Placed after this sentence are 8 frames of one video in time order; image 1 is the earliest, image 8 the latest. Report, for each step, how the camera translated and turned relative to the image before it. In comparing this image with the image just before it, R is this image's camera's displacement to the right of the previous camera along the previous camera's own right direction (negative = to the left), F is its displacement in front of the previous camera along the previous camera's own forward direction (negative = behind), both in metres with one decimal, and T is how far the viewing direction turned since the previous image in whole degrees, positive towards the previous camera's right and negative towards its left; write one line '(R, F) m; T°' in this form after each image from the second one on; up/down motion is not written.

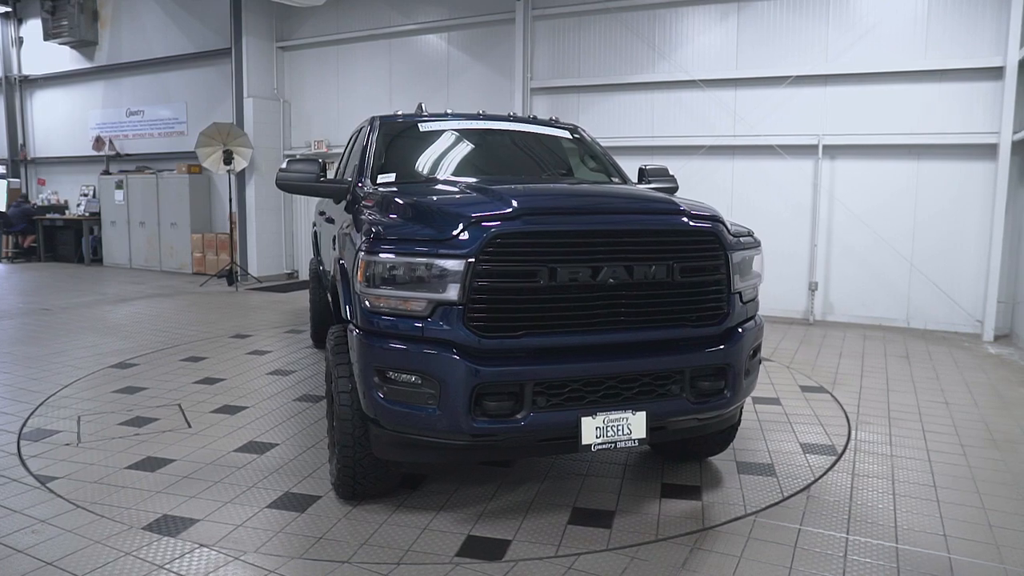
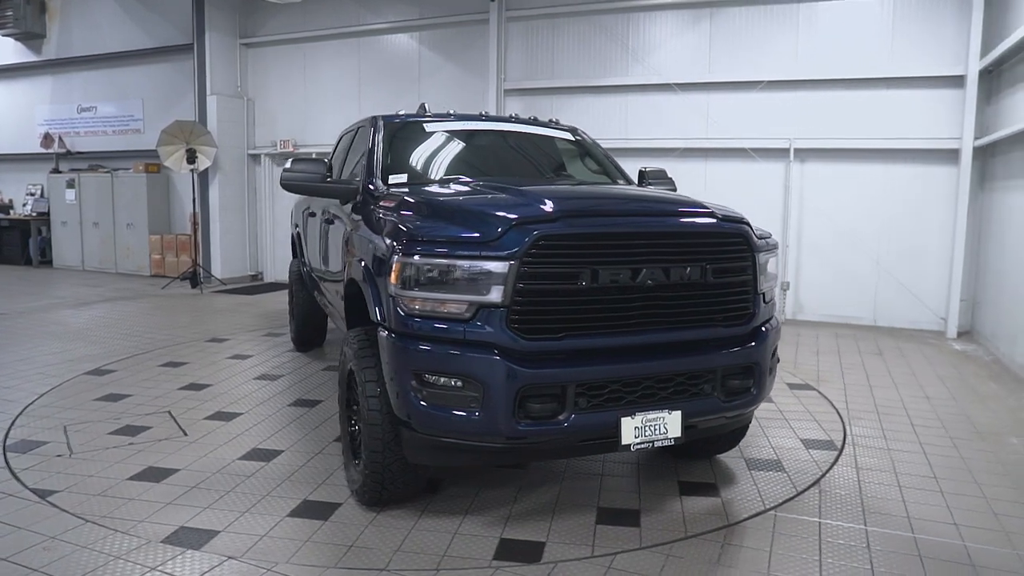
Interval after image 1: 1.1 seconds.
(-0.4, 0.0) m; +4°
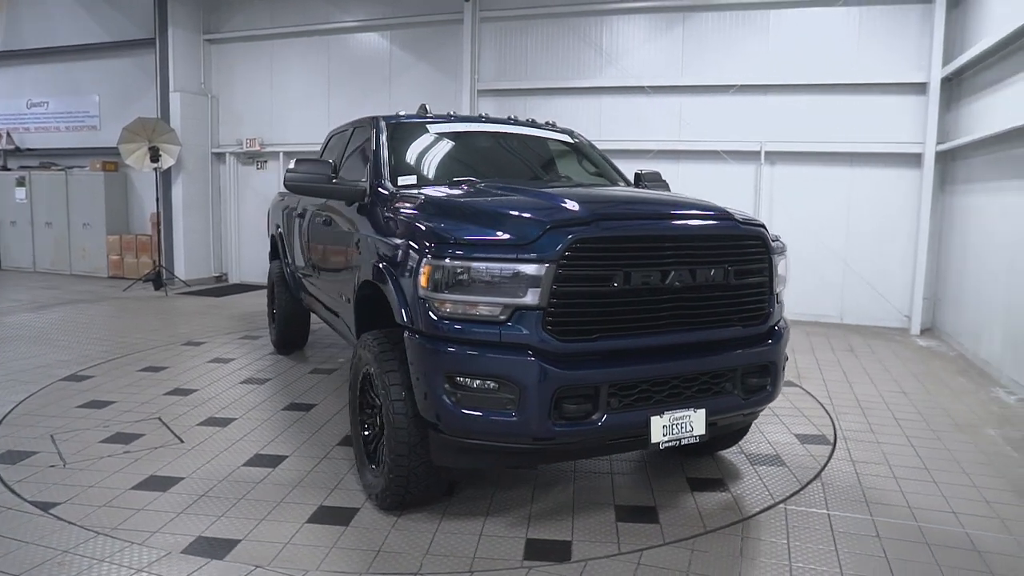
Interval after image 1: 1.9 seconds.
(-0.3, 0.0) m; +4°
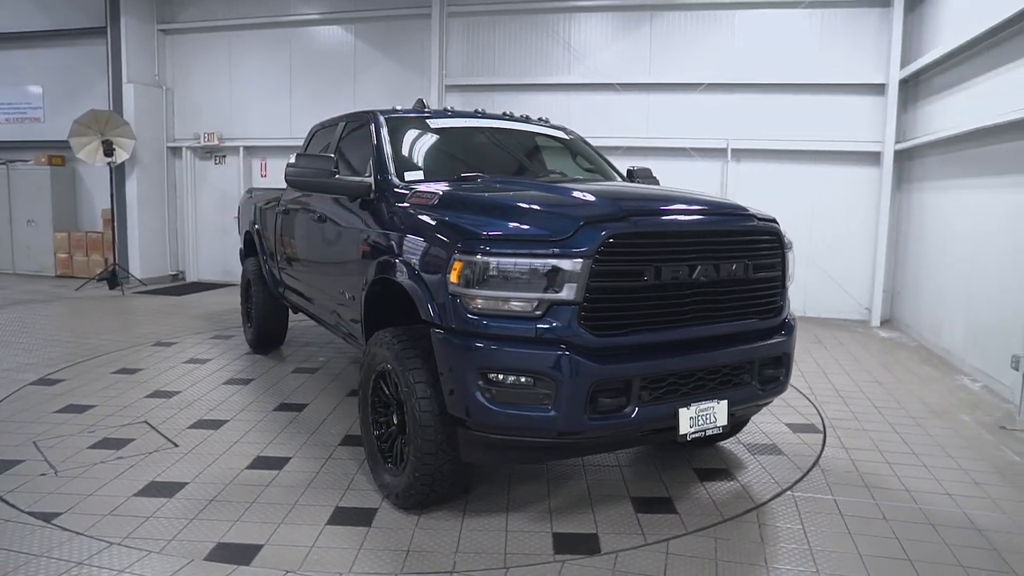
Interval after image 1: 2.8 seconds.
(-0.4, 0.0) m; +5°
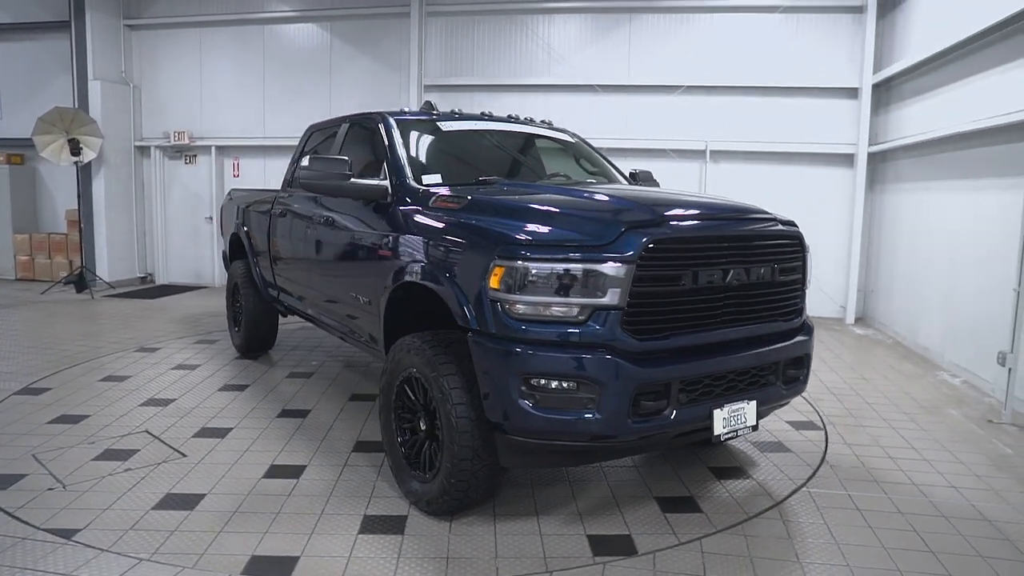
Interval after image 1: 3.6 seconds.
(-0.3, 0.0) m; +4°
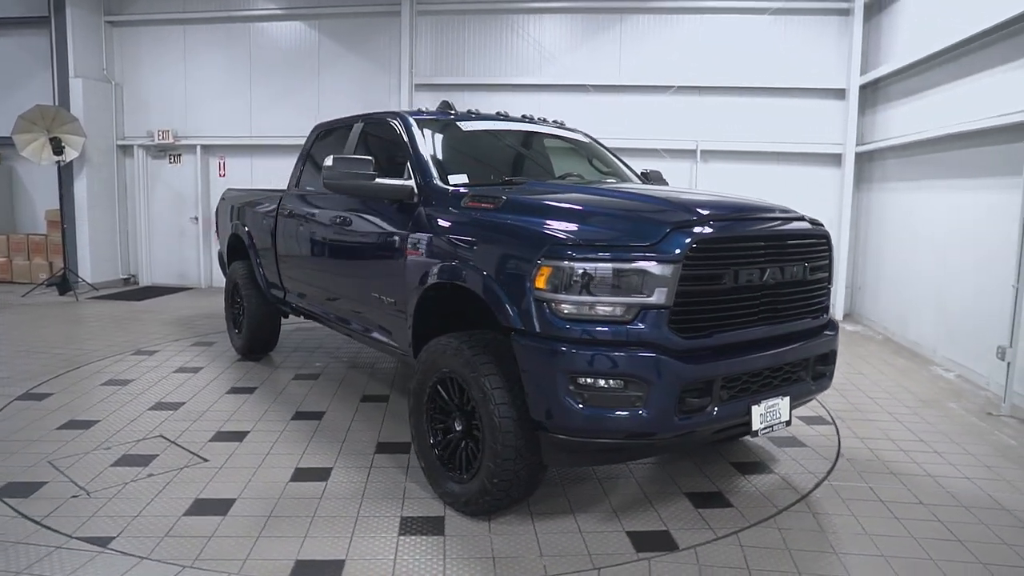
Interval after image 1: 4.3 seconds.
(-0.3, 0.0) m; +3°
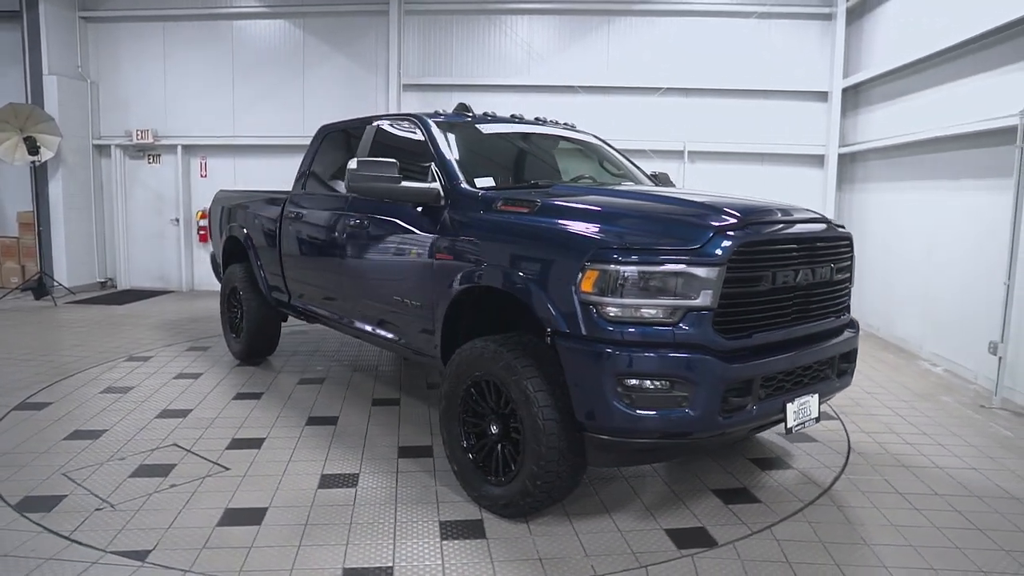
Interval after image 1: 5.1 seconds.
(-0.3, 0.0) m; +3°
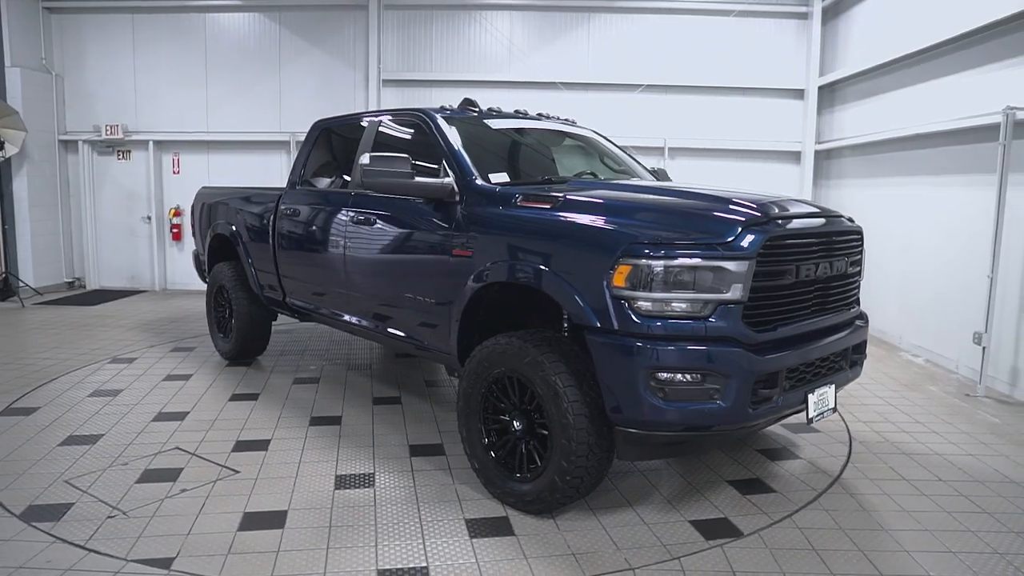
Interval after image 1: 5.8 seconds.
(-0.3, 0.0) m; +3°
